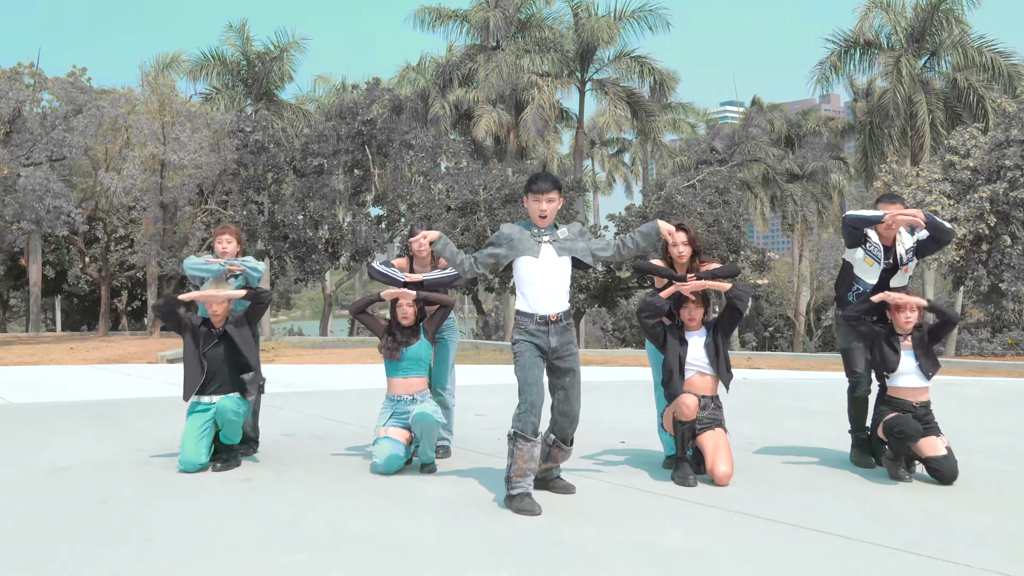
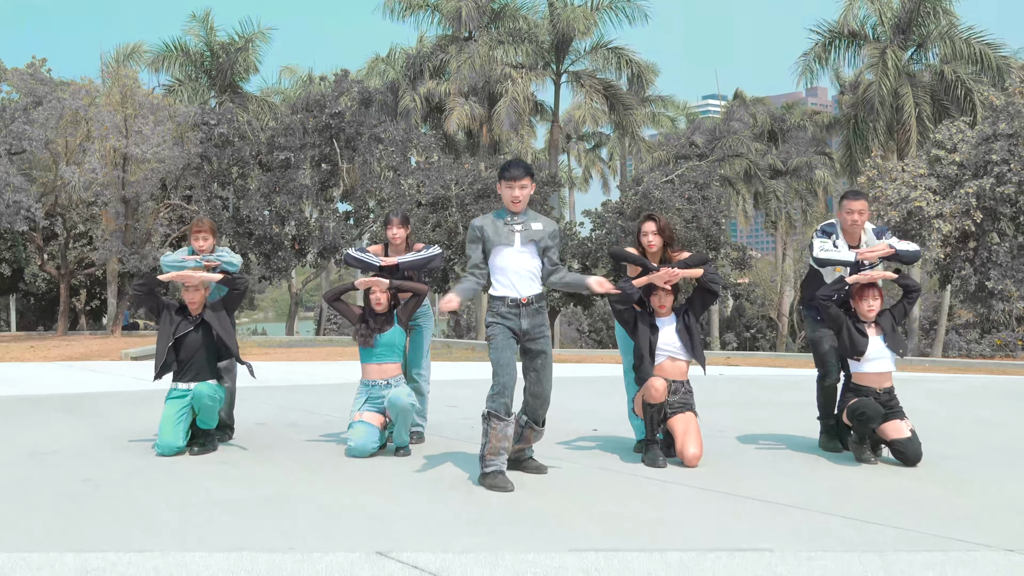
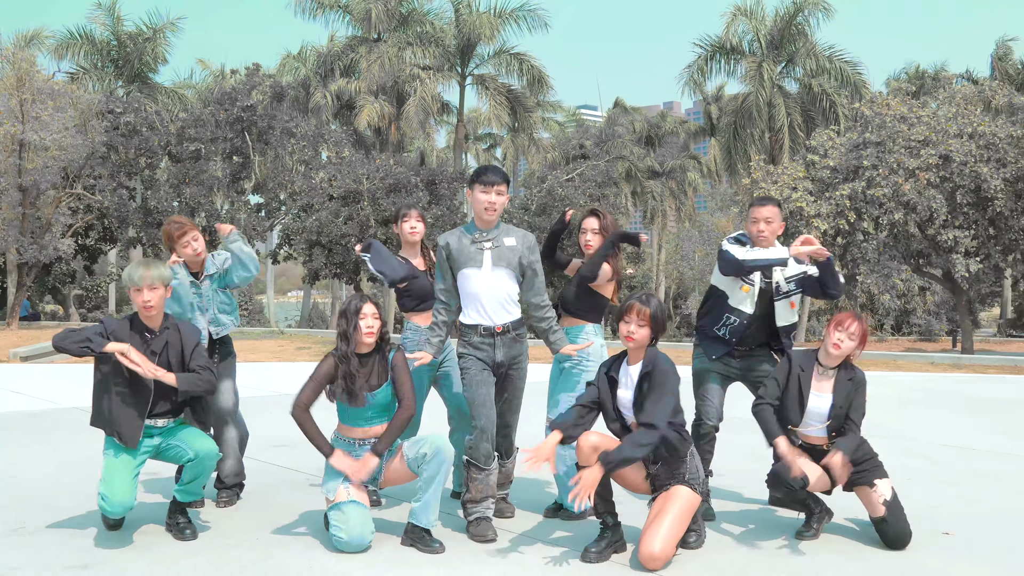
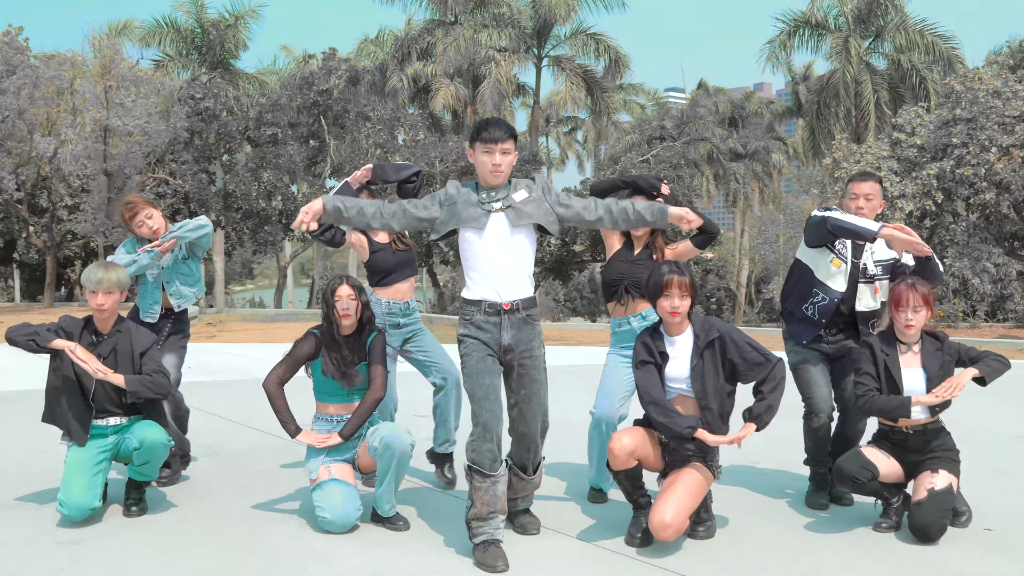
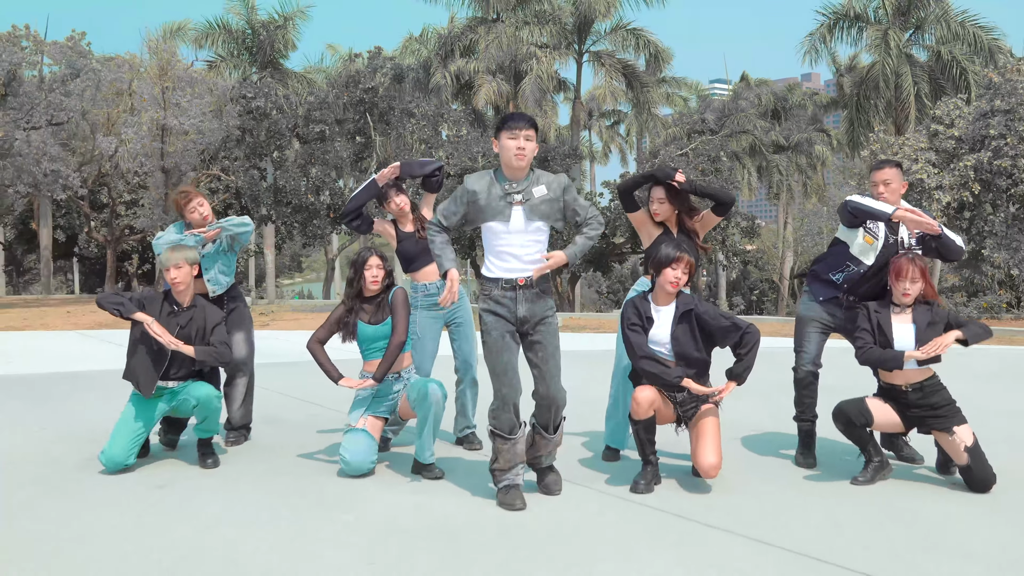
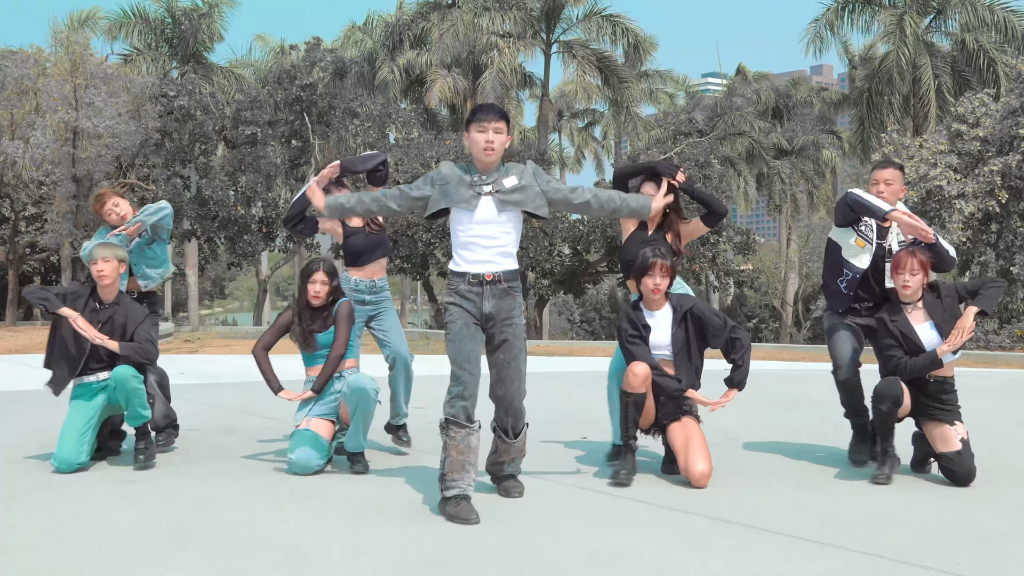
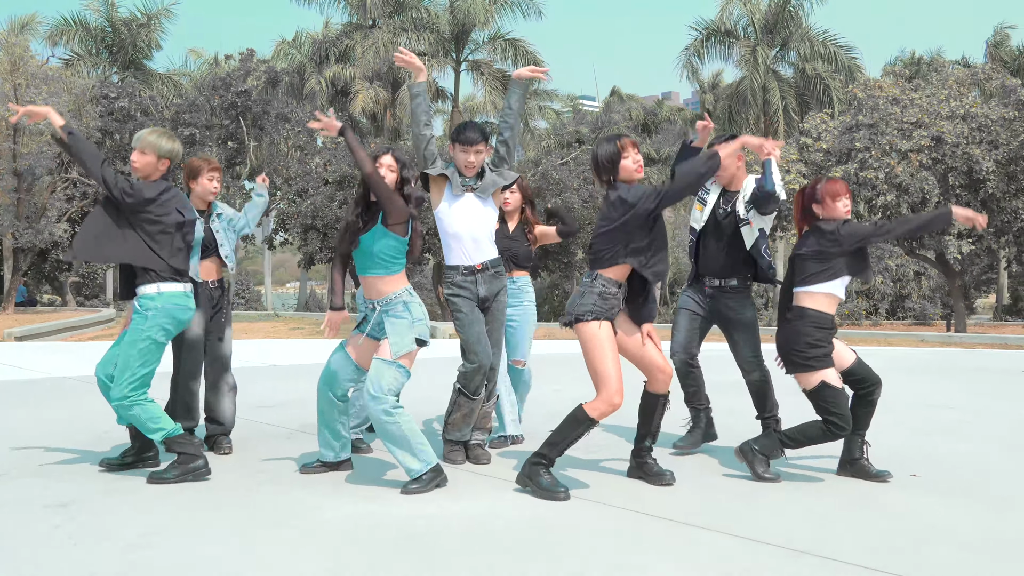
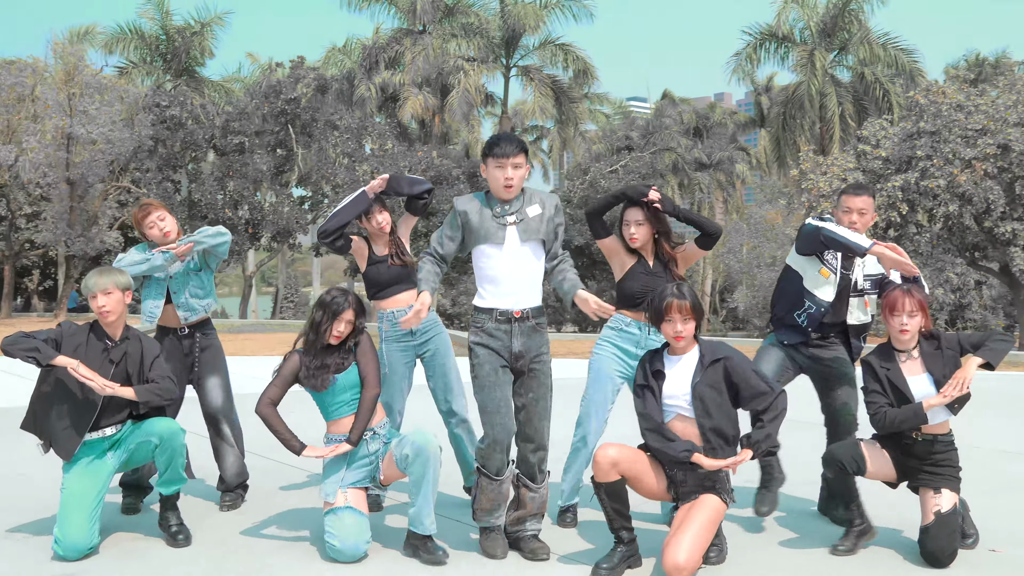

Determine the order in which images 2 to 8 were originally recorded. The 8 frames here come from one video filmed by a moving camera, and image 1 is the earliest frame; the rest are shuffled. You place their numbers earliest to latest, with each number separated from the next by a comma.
2, 6, 5, 4, 8, 3, 7
